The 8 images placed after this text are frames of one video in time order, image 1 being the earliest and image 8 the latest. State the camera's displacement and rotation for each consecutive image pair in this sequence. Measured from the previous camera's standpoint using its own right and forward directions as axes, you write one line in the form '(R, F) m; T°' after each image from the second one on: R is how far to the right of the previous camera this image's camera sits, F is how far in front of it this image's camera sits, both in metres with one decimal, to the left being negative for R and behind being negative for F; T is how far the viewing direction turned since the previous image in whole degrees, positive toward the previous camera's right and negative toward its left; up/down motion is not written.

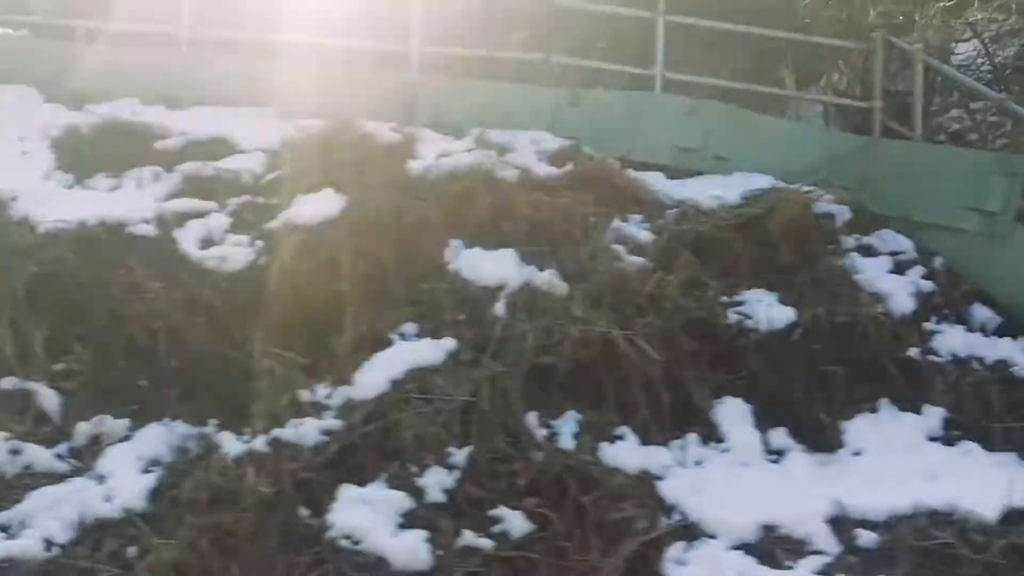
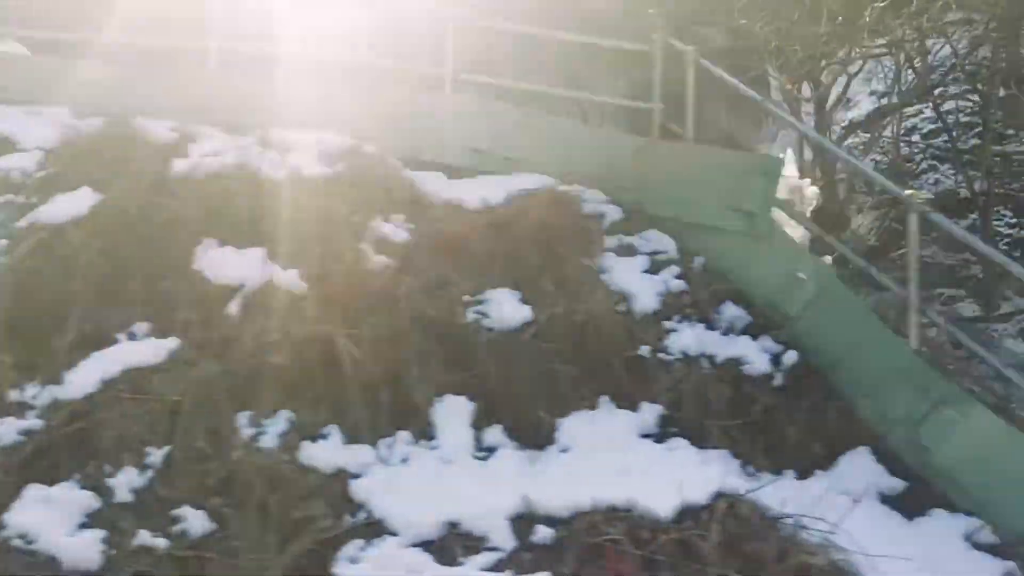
(+0.9, 0.0) m; 0°
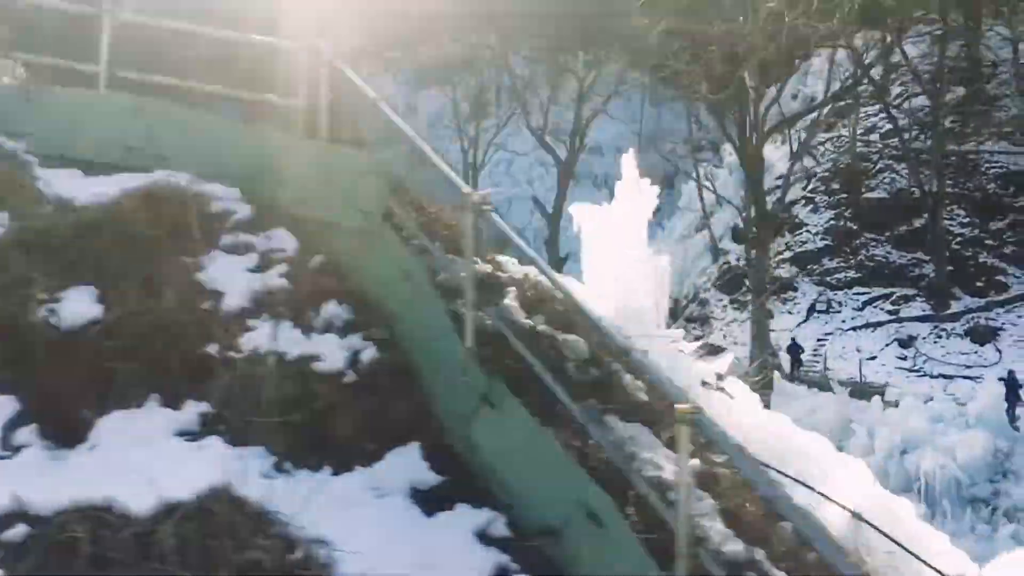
(+1.5, 0.0) m; 0°
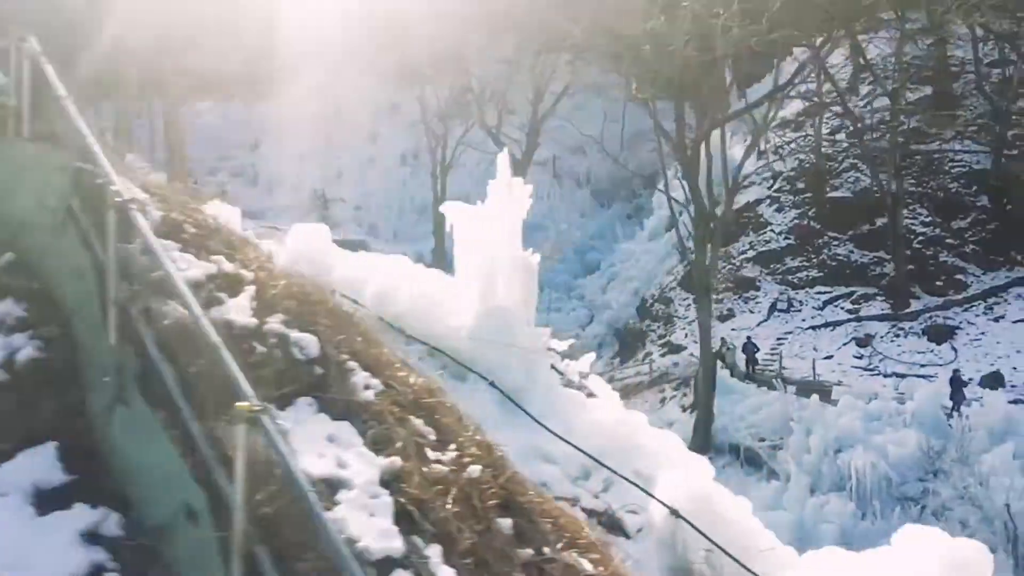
(+1.3, 0.0) m; 0°
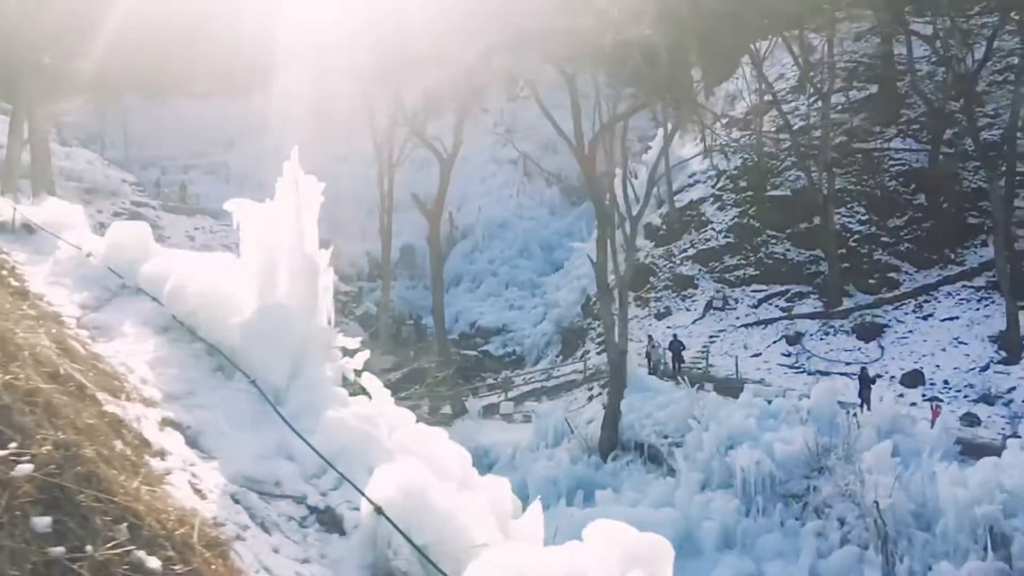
(+2.1, 0.0) m; 0°
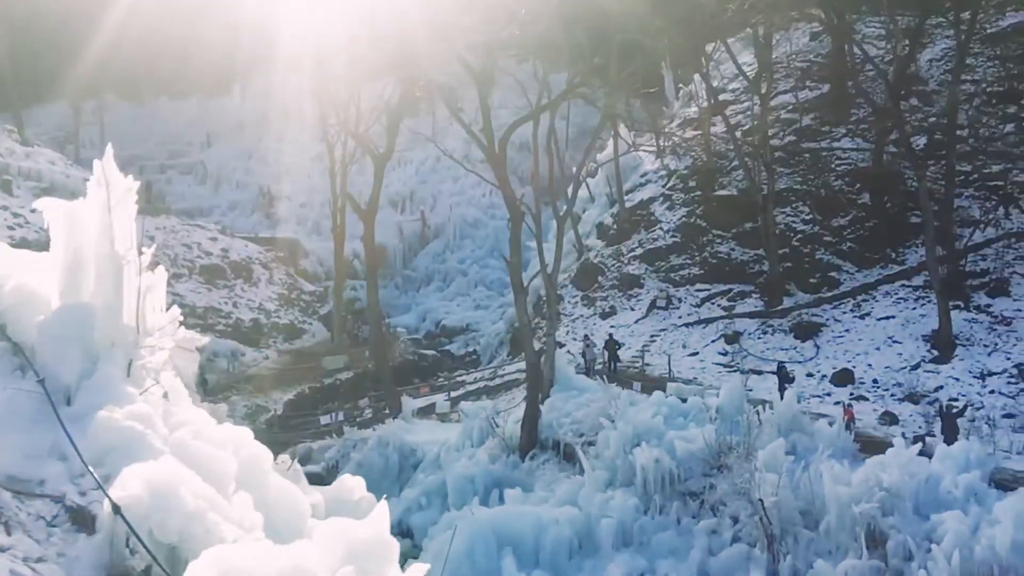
(+1.8, 0.0) m; 0°
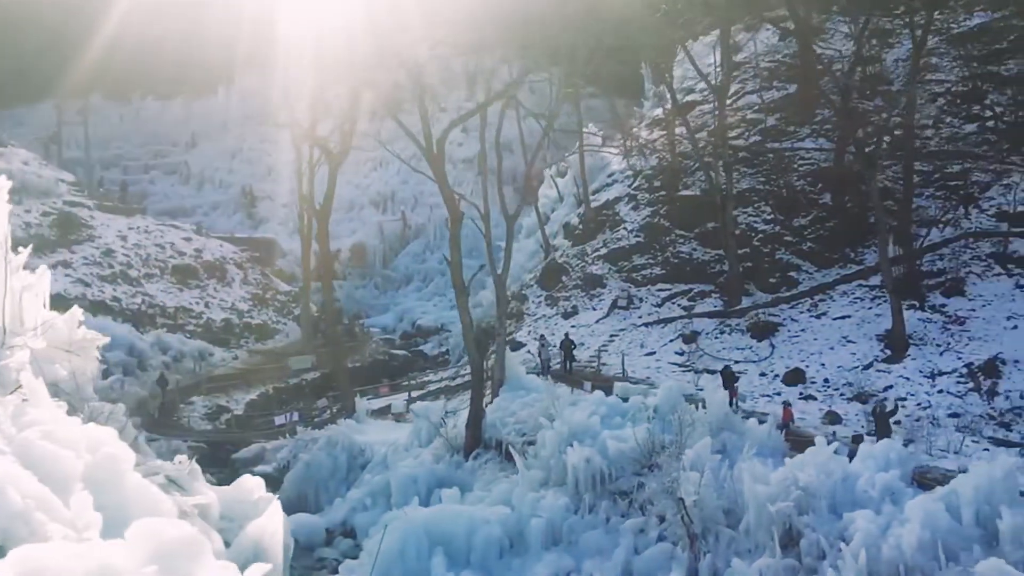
(+1.3, 0.0) m; 0°
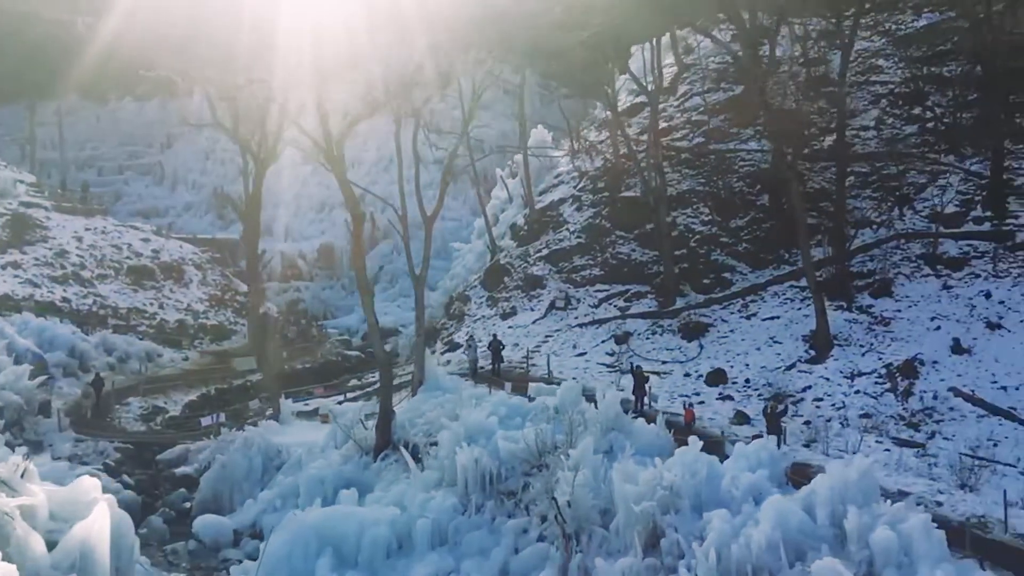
(+2.1, 0.0) m; 0°
